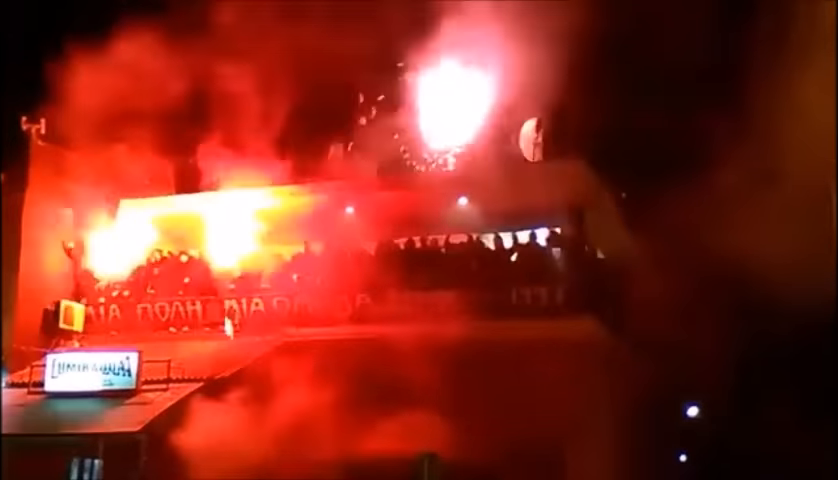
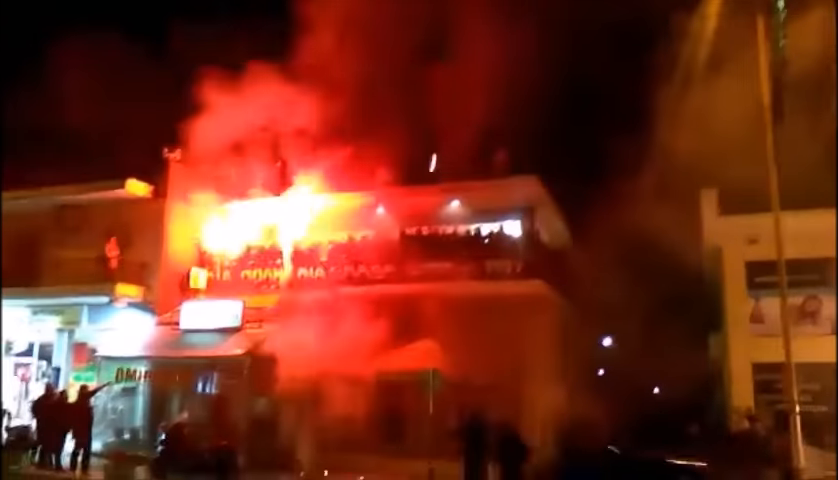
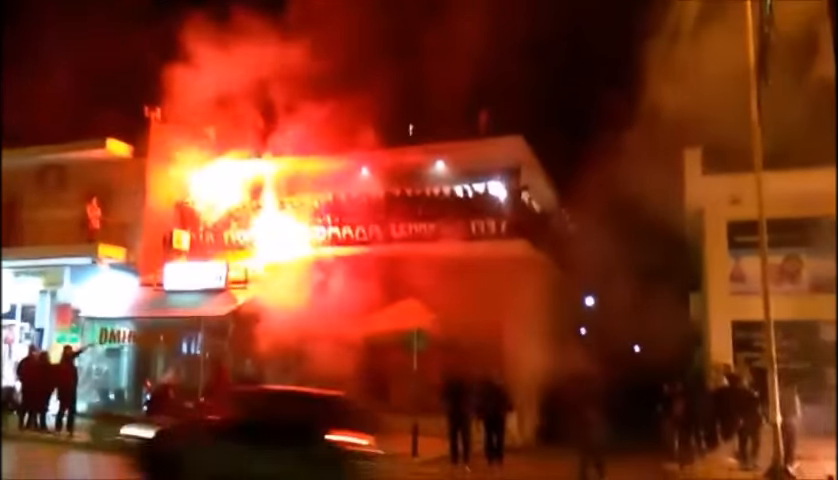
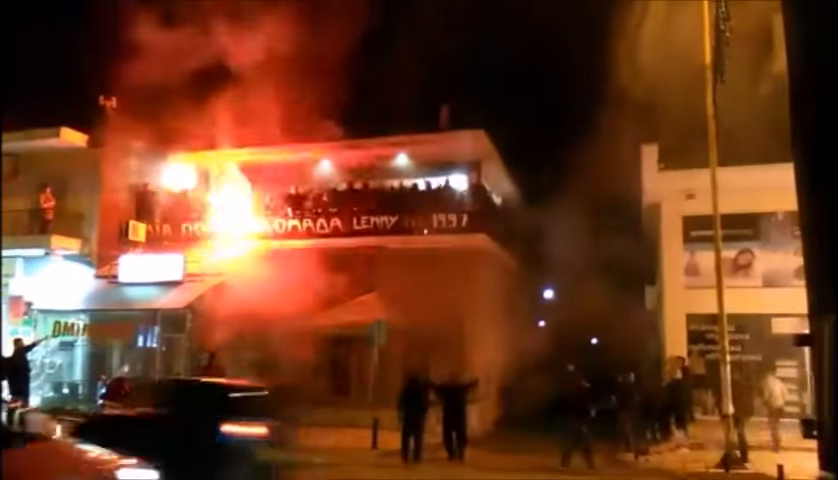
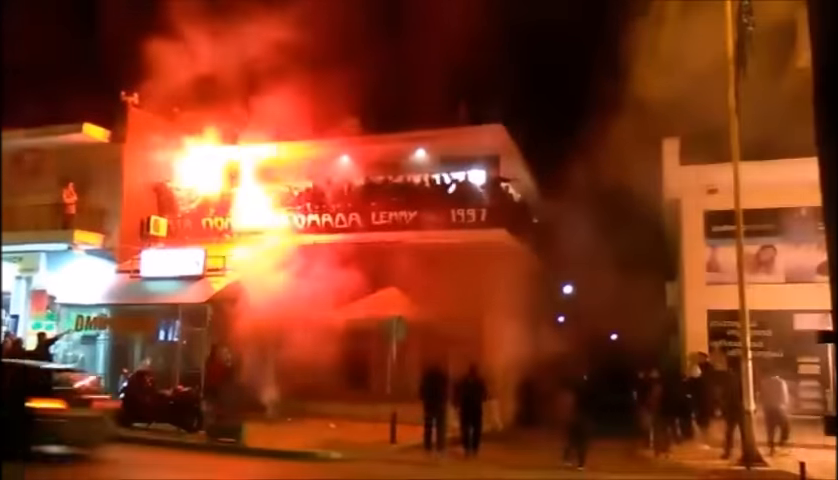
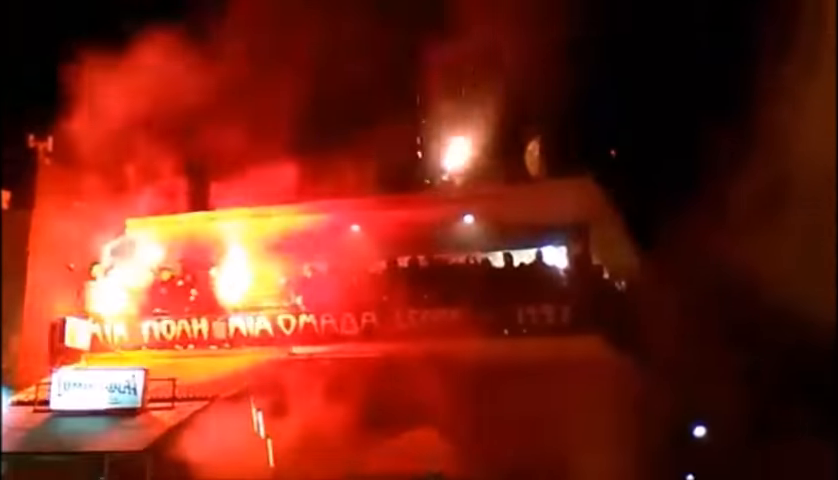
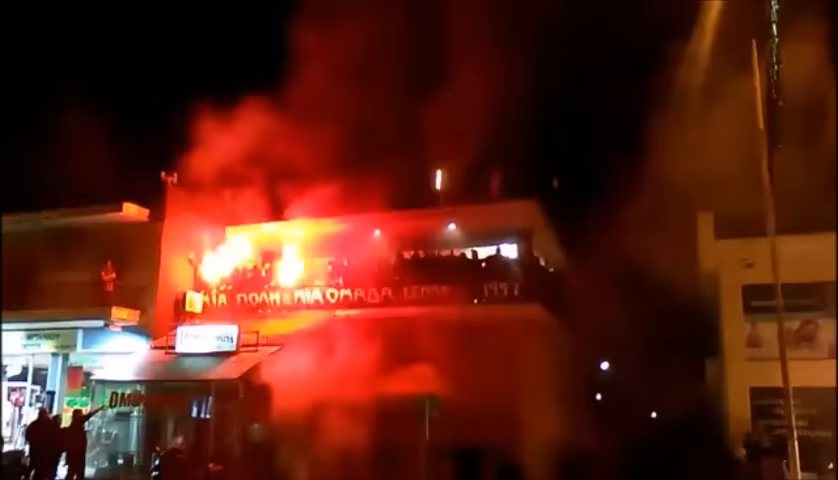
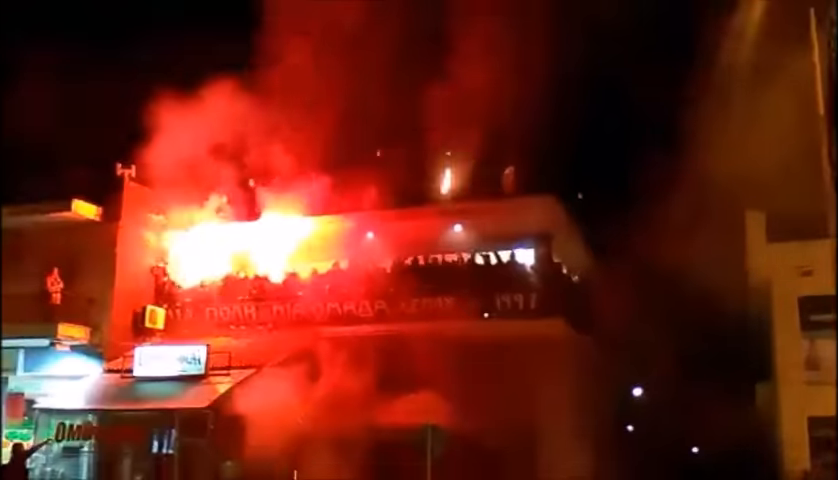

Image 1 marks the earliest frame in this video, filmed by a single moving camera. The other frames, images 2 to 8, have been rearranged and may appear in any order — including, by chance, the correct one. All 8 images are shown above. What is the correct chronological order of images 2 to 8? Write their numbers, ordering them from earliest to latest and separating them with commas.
6, 8, 7, 2, 3, 5, 4
